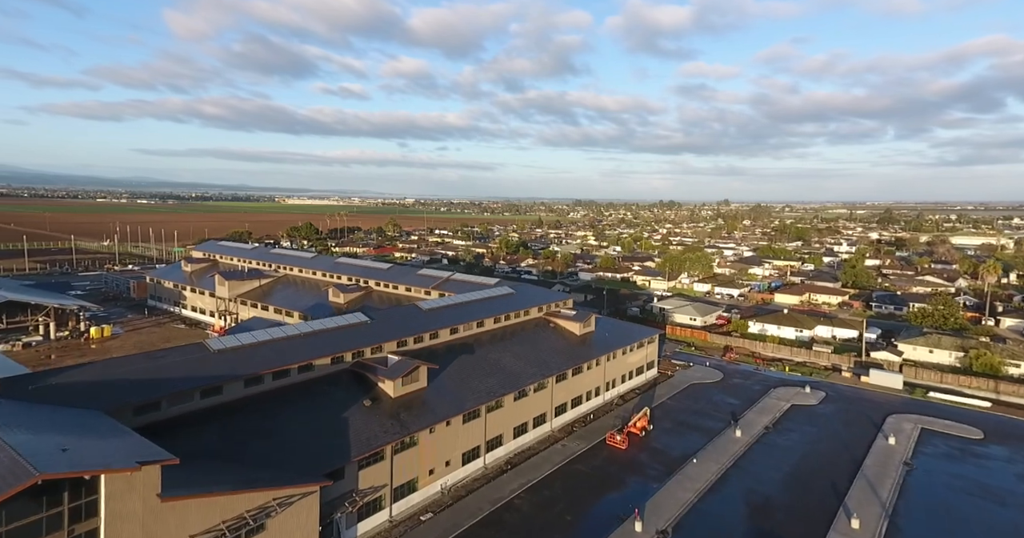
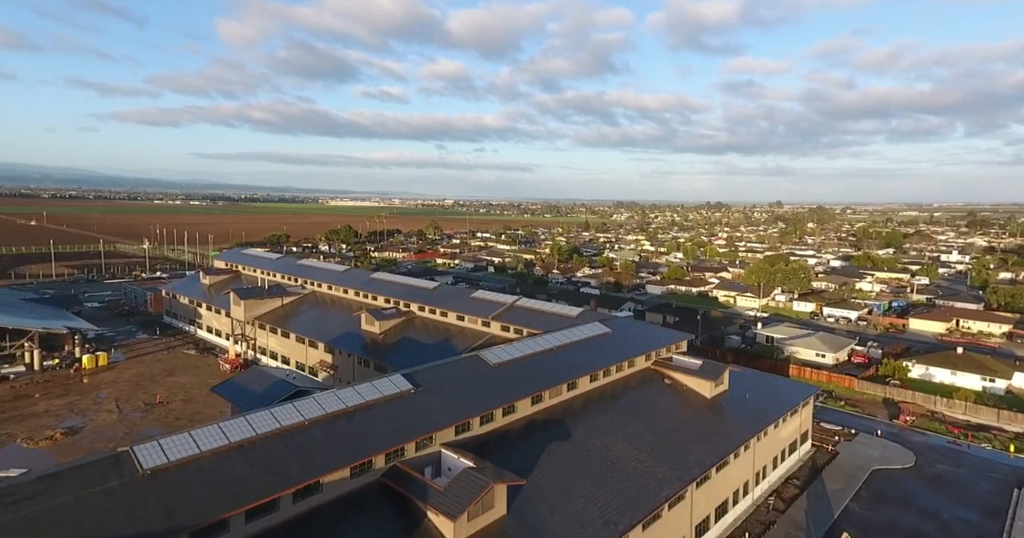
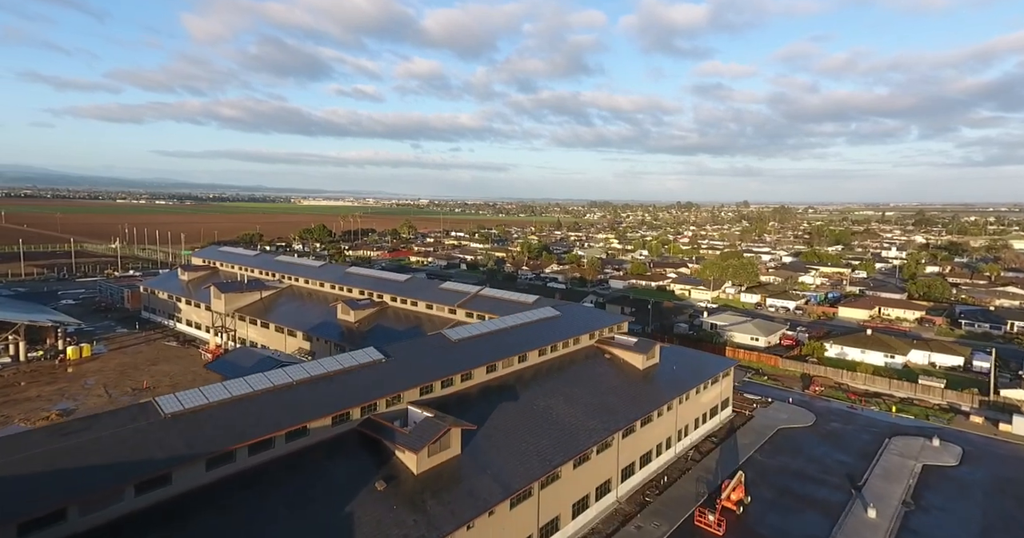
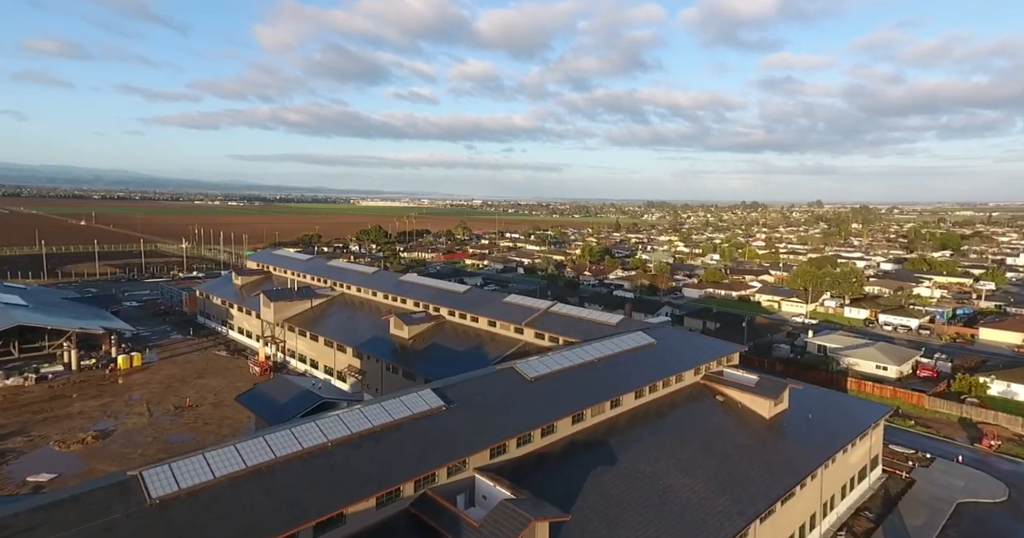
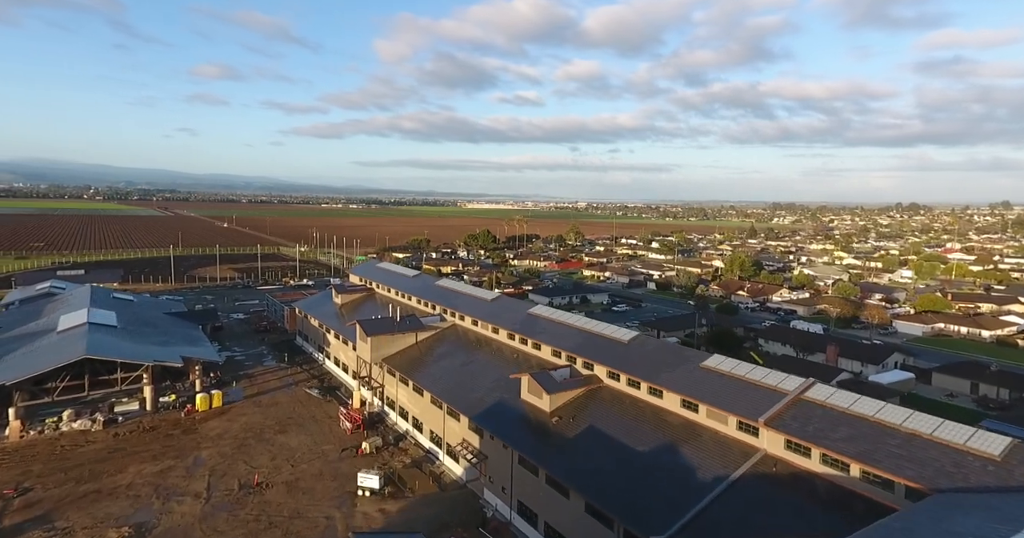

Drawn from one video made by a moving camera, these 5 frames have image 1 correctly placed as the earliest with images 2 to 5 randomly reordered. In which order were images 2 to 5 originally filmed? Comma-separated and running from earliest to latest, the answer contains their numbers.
3, 2, 4, 5
